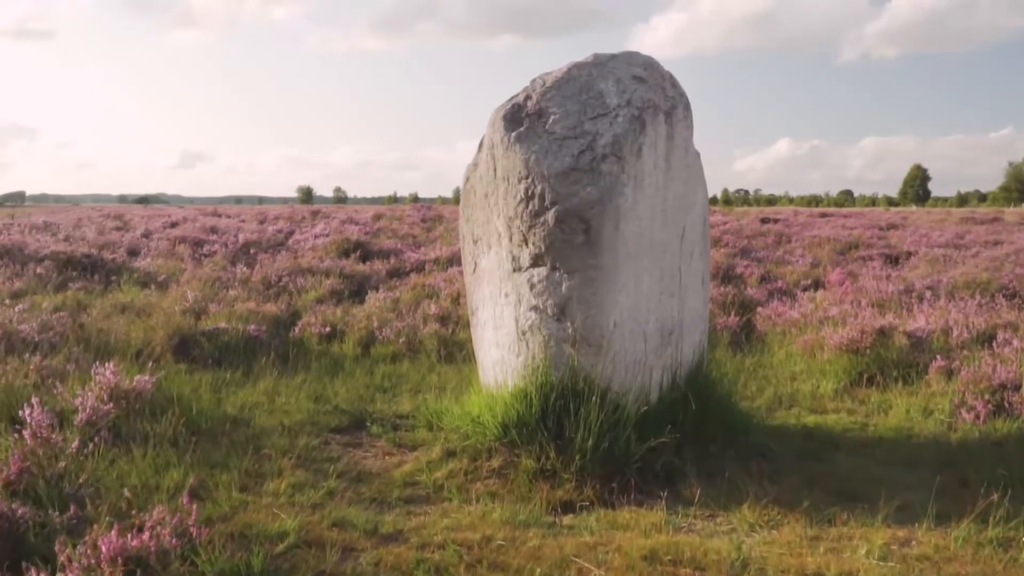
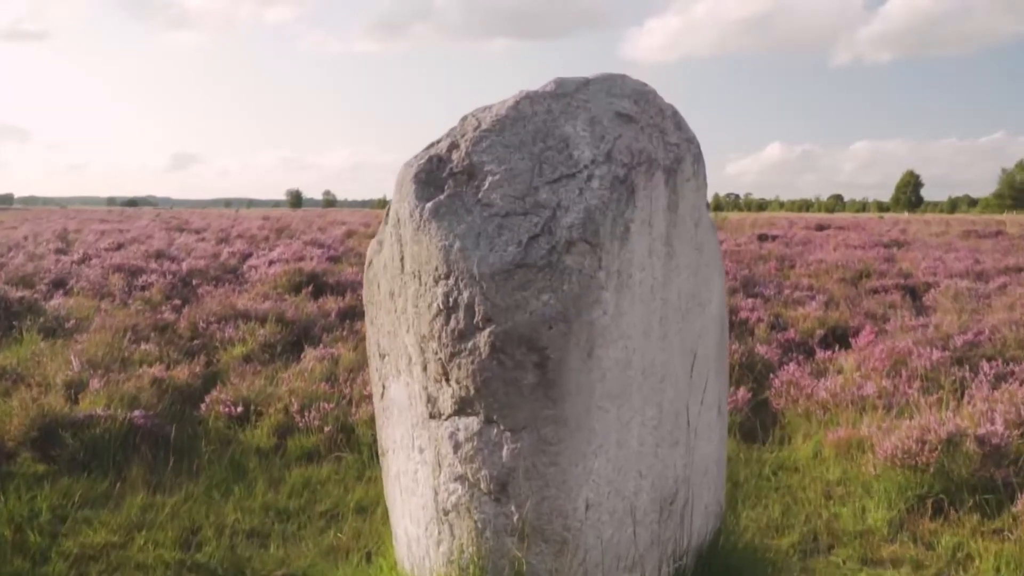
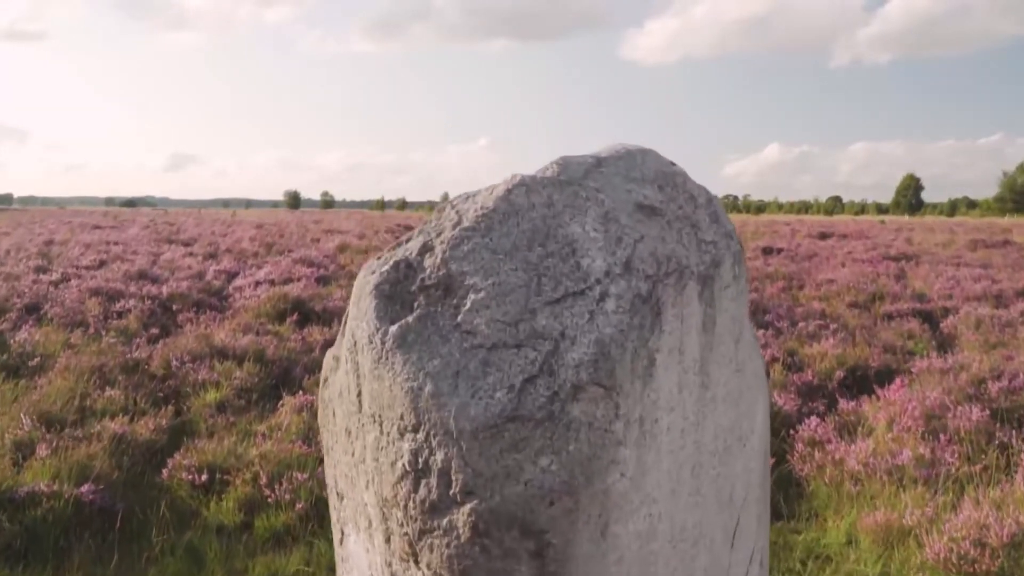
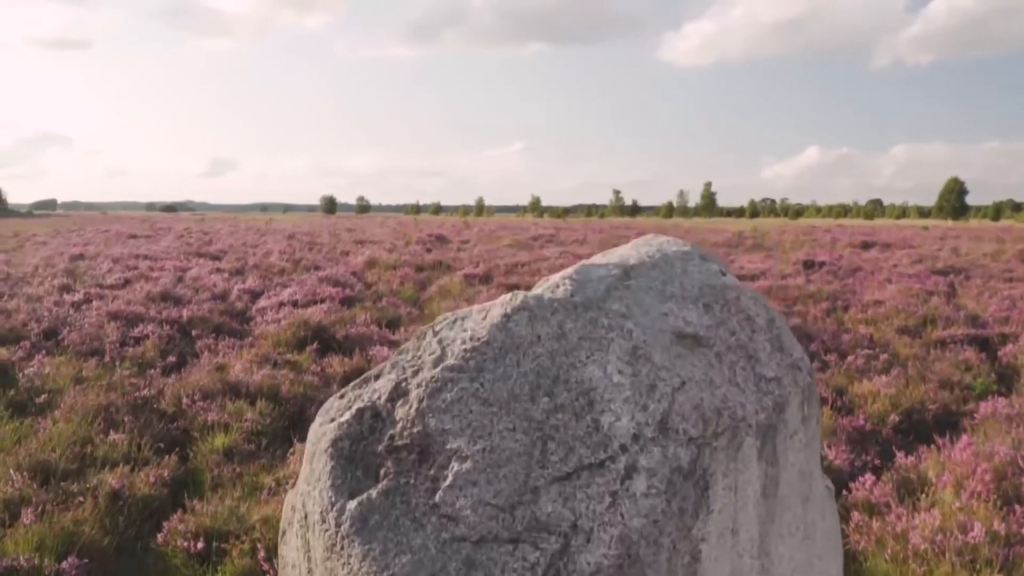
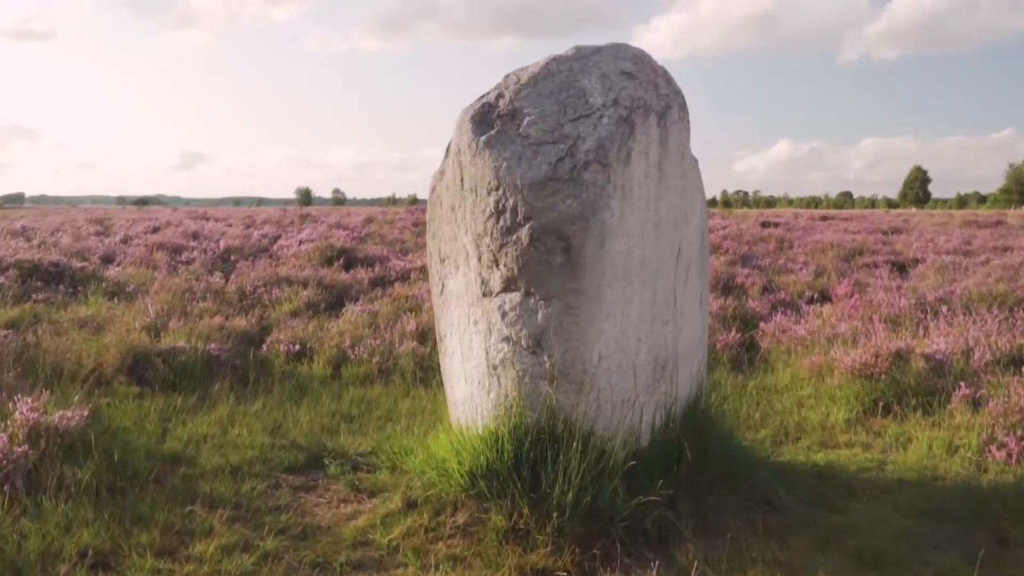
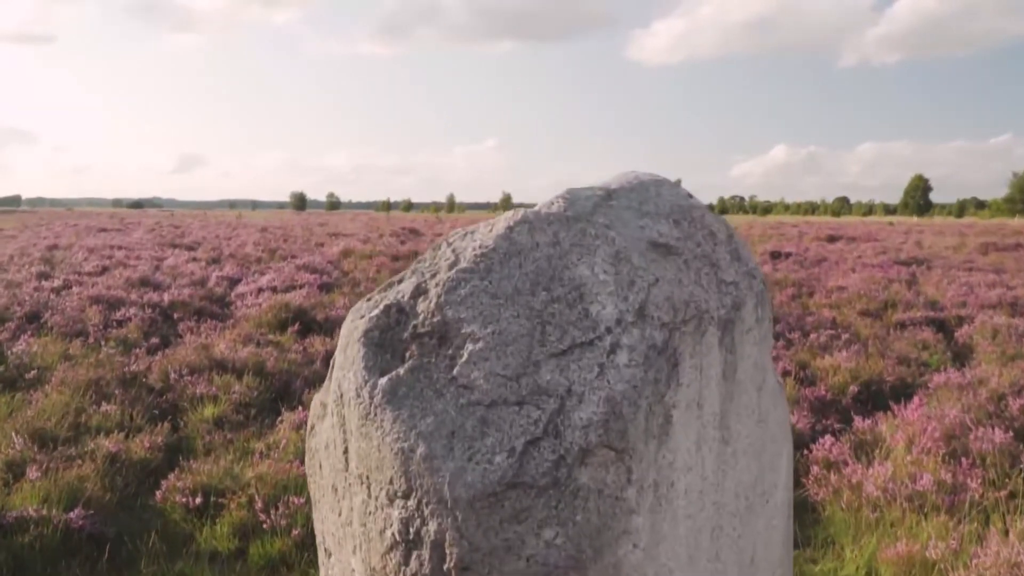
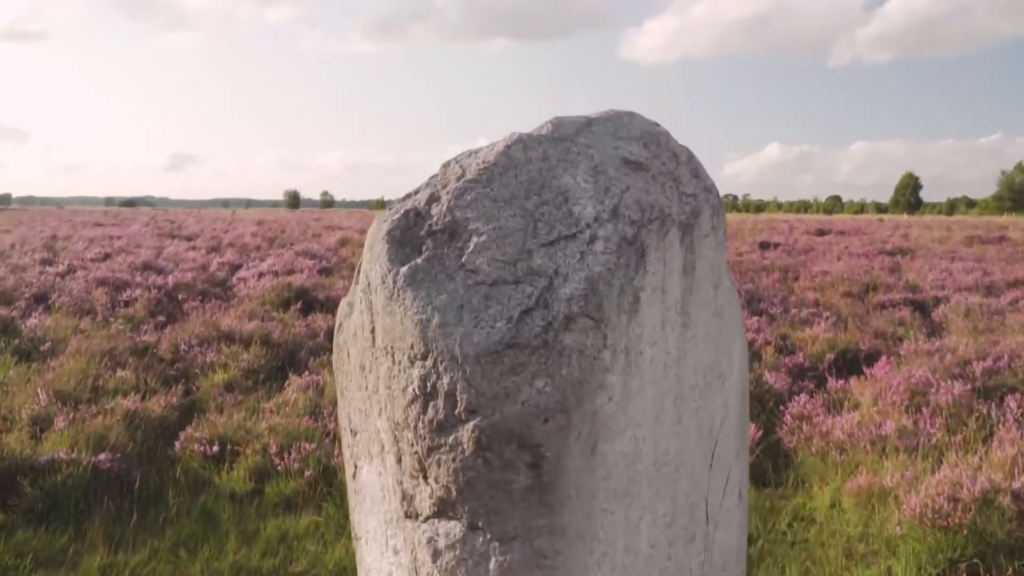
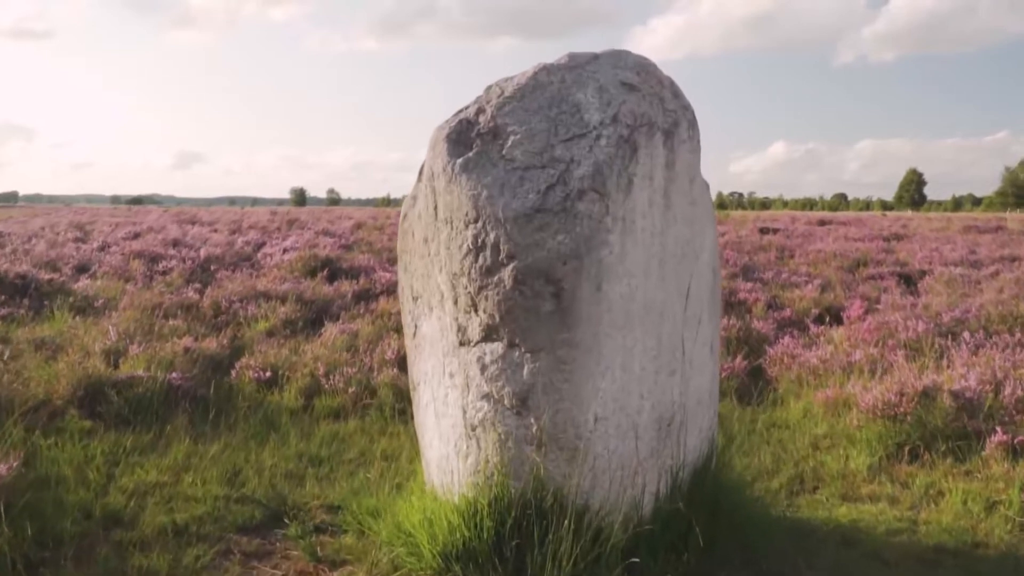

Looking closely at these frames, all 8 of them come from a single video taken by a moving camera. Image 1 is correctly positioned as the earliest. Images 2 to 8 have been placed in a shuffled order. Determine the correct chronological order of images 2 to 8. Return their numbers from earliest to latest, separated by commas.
5, 8, 2, 7, 3, 6, 4
